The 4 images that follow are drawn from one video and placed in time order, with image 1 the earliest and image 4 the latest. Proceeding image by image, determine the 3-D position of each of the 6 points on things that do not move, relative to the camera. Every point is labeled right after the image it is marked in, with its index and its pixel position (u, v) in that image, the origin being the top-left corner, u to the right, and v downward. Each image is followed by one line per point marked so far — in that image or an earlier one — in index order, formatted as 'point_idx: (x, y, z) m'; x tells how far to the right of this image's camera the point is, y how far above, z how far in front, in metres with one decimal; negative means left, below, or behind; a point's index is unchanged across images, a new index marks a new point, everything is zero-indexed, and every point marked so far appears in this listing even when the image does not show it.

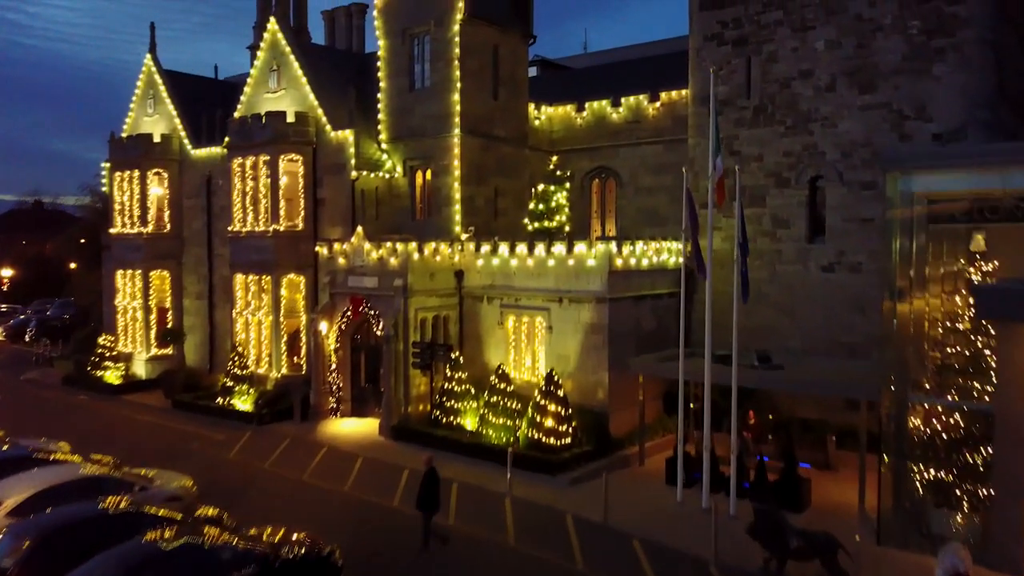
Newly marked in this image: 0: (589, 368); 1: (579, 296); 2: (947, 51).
0: (+1.5, -1.6, +19.6) m
1: (+1.4, -0.2, +19.5) m
2: (+8.4, +4.6, +18.5) m
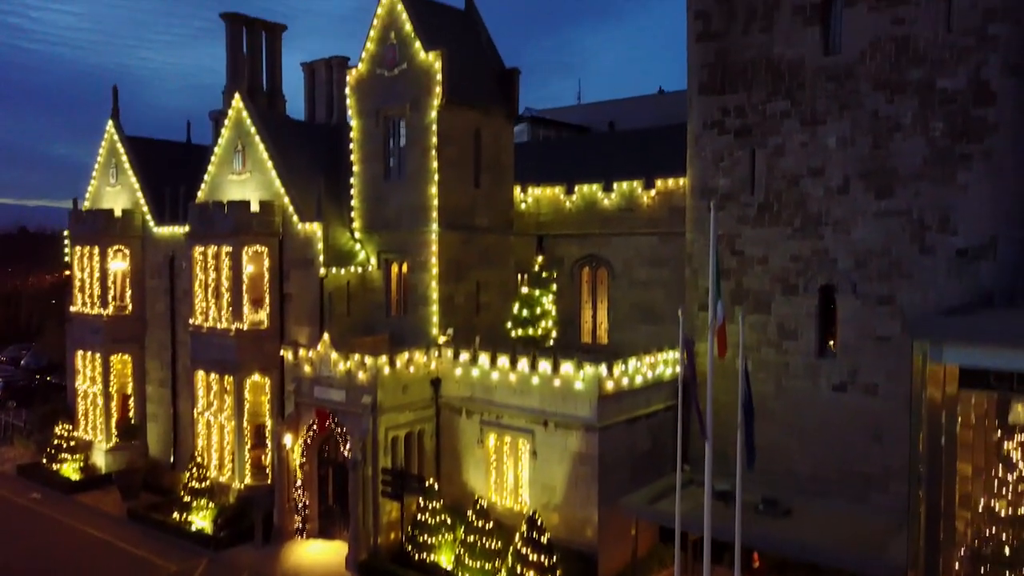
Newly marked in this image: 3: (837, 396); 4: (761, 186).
0: (+1.2, -3.9, +17.7) m
1: (+1.0, -2.5, +17.6) m
2: (+8.0, +2.3, +16.6) m
3: (+6.2, -2.1, +18.3) m
4: (+5.0, +2.1, +19.4) m
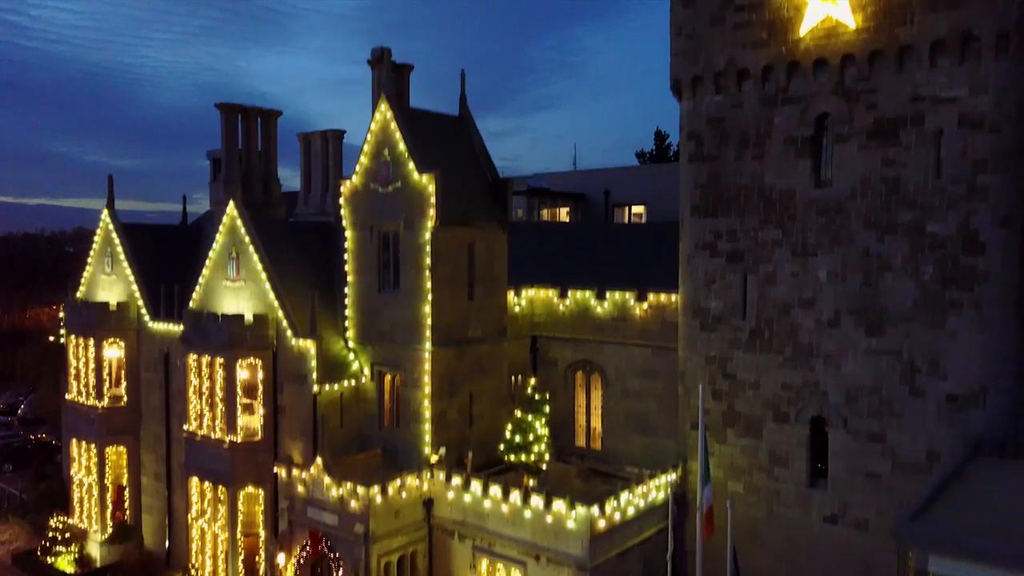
0: (+1.0, -6.5, +17.8) m
1: (+0.8, -5.0, +17.7) m
2: (+7.9, -0.3, +16.7) m
3: (+6.1, -4.6, +18.4) m
4: (+4.9, -0.5, +19.5) m
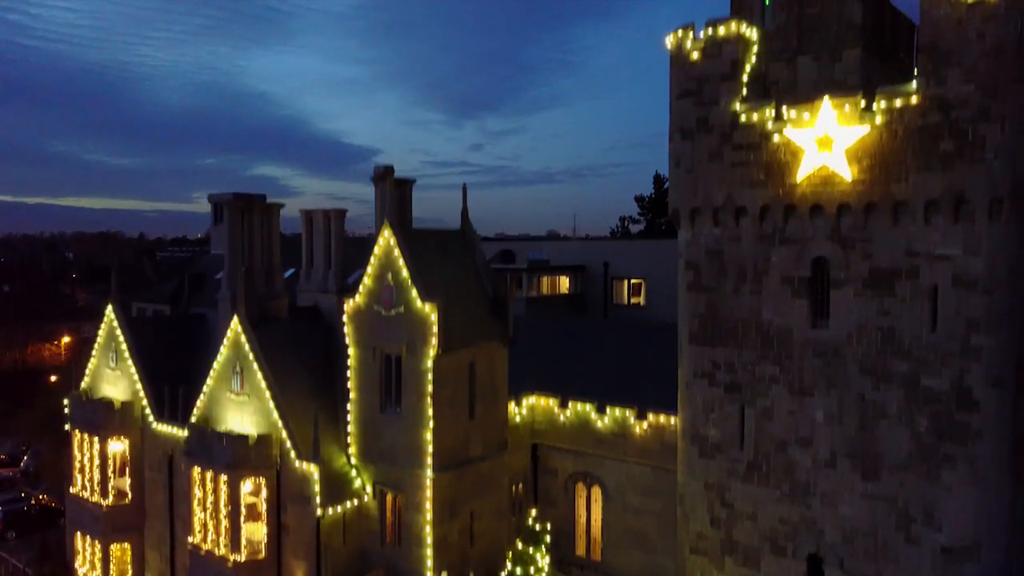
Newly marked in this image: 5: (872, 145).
0: (+1.0, -9.2, +18.0) m
1: (+0.9, -7.8, +18.0) m
2: (+7.9, -3.0, +16.9) m
3: (+6.1, -7.3, +18.6) m
4: (+4.9, -3.2, +19.7) m
5: (+6.6, +2.6, +17.5) m
